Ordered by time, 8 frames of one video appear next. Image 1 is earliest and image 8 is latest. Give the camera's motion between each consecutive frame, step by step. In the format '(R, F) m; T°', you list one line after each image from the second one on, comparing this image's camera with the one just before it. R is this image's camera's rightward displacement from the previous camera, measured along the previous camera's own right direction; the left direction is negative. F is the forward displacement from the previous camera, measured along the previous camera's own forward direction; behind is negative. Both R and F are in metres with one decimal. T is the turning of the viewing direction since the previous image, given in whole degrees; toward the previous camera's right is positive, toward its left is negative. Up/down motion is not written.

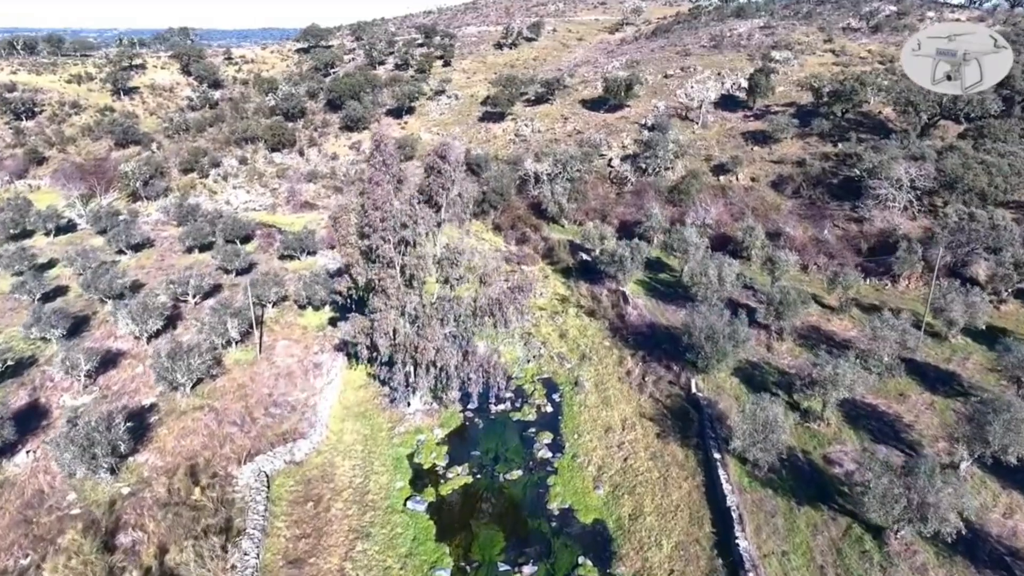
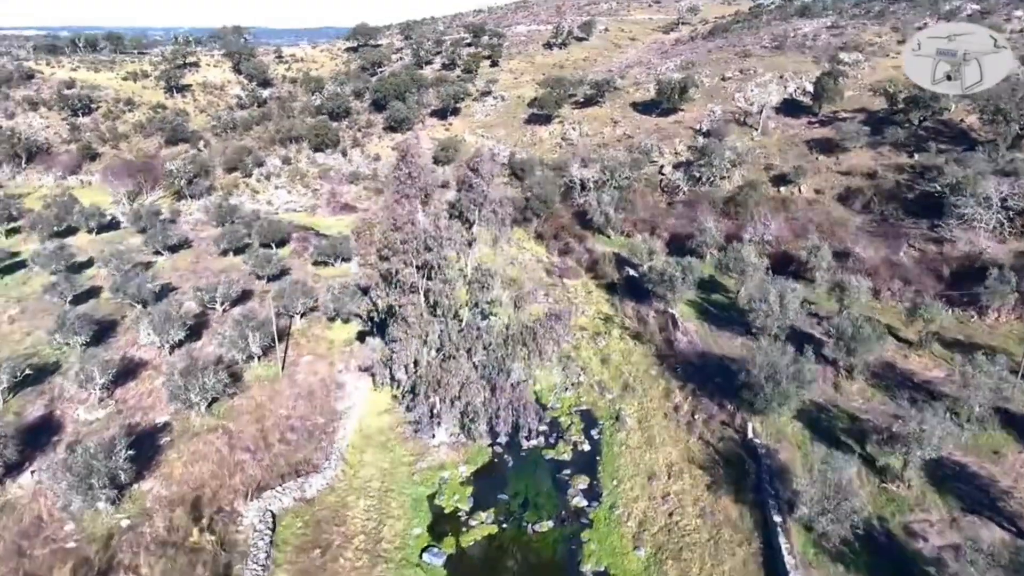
(+0.2, +1.9) m; -4°
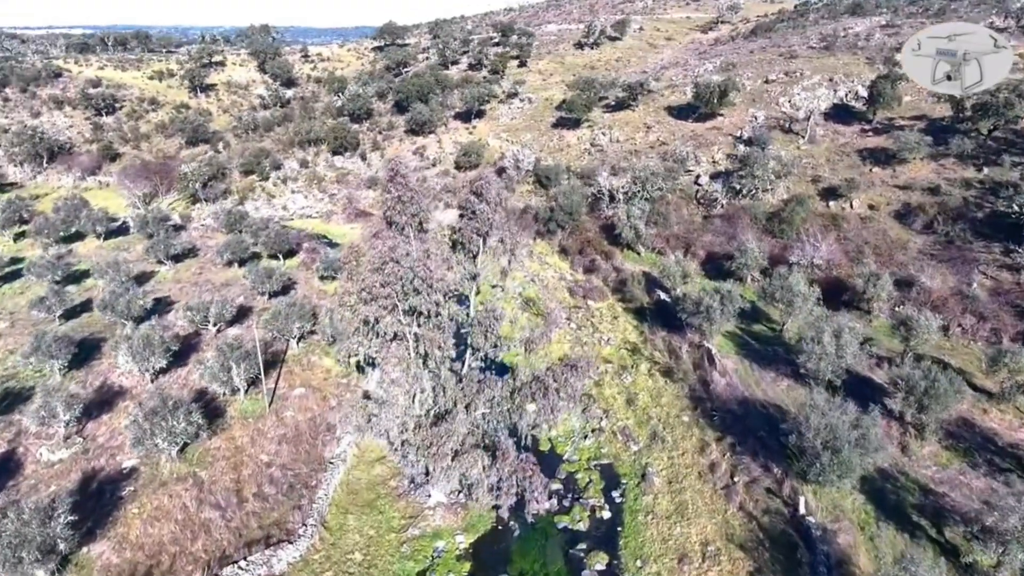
(+0.5, +2.7) m; -3°
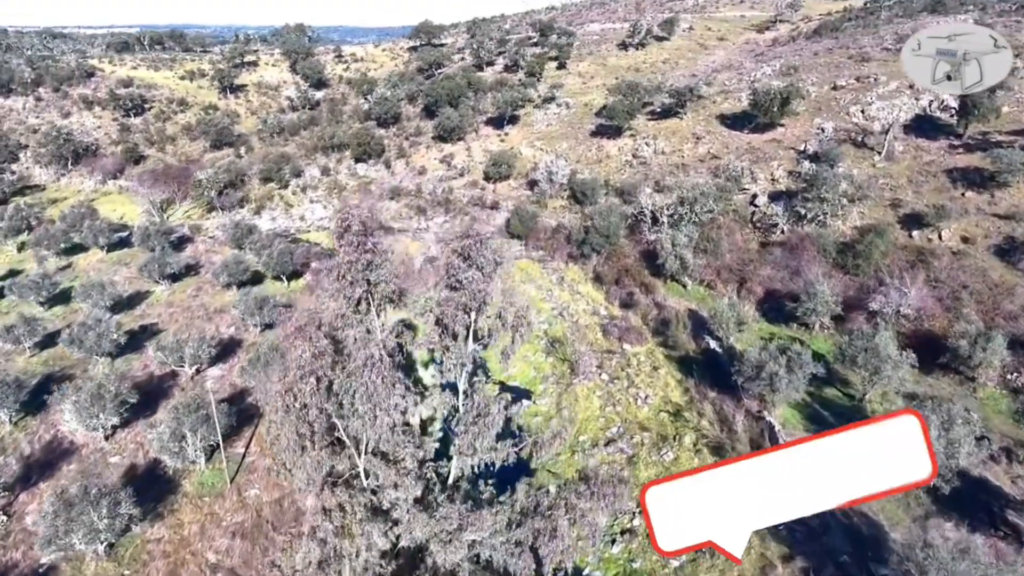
(+0.6, +4.1) m; -3°
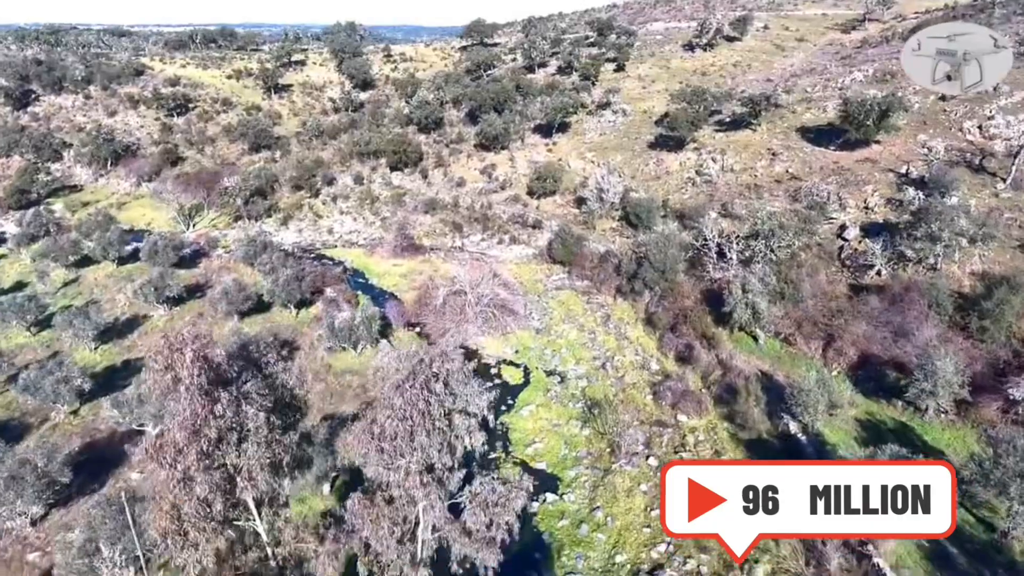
(+0.7, +4.6) m; -5°
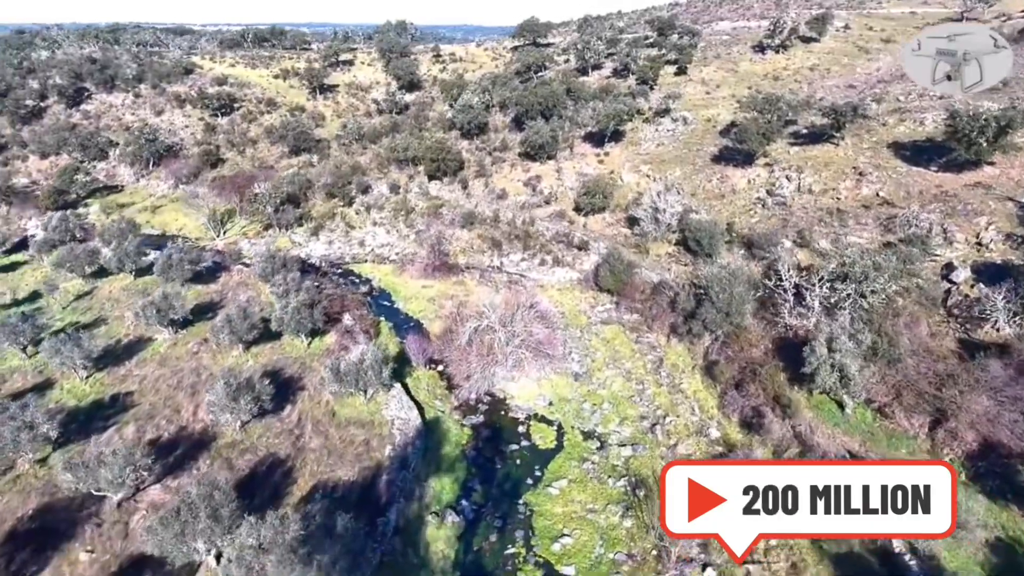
(+0.5, +3.7) m; -4°
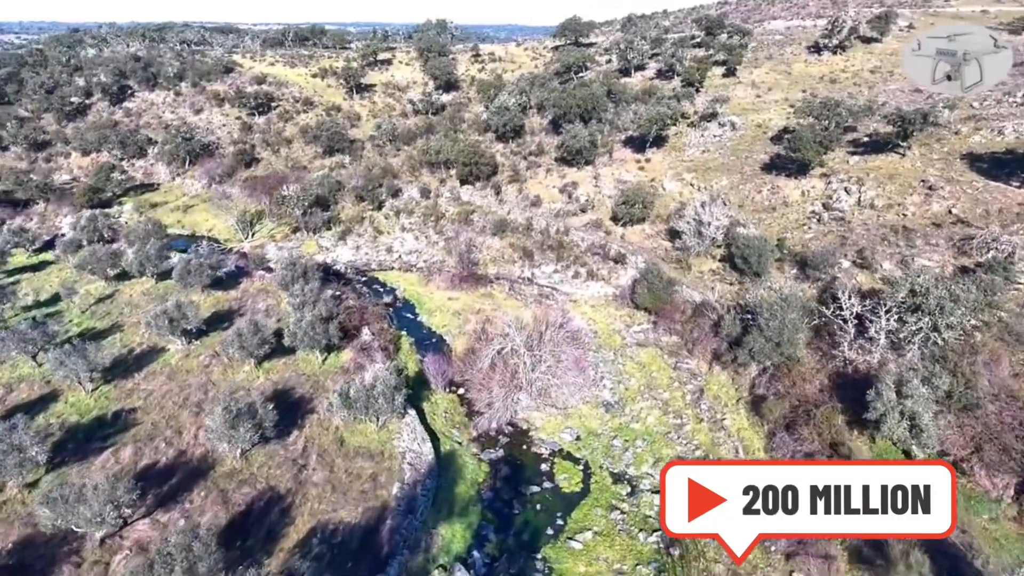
(+0.3, +1.9) m; -3°
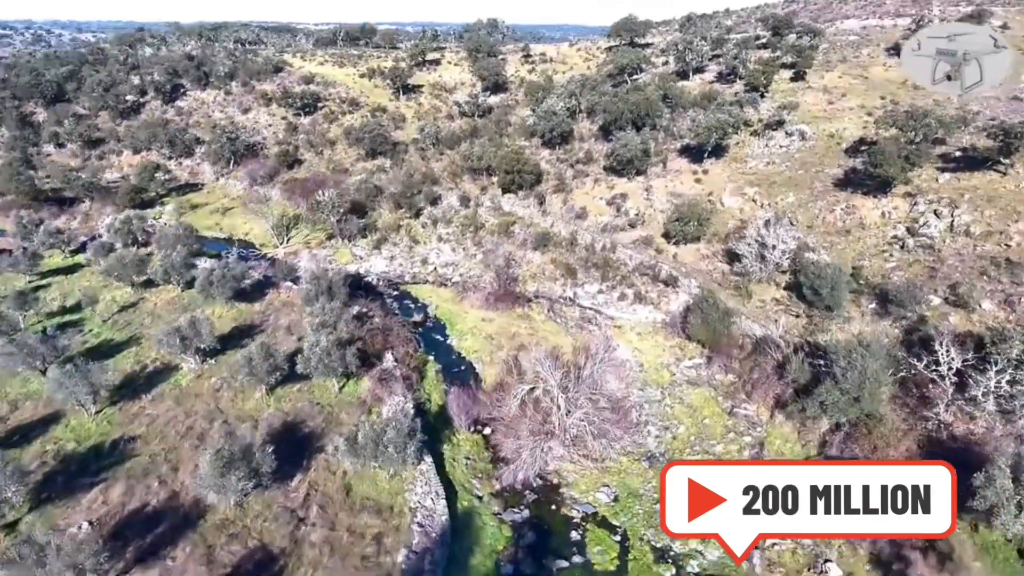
(+0.4, +2.5) m; -4°
